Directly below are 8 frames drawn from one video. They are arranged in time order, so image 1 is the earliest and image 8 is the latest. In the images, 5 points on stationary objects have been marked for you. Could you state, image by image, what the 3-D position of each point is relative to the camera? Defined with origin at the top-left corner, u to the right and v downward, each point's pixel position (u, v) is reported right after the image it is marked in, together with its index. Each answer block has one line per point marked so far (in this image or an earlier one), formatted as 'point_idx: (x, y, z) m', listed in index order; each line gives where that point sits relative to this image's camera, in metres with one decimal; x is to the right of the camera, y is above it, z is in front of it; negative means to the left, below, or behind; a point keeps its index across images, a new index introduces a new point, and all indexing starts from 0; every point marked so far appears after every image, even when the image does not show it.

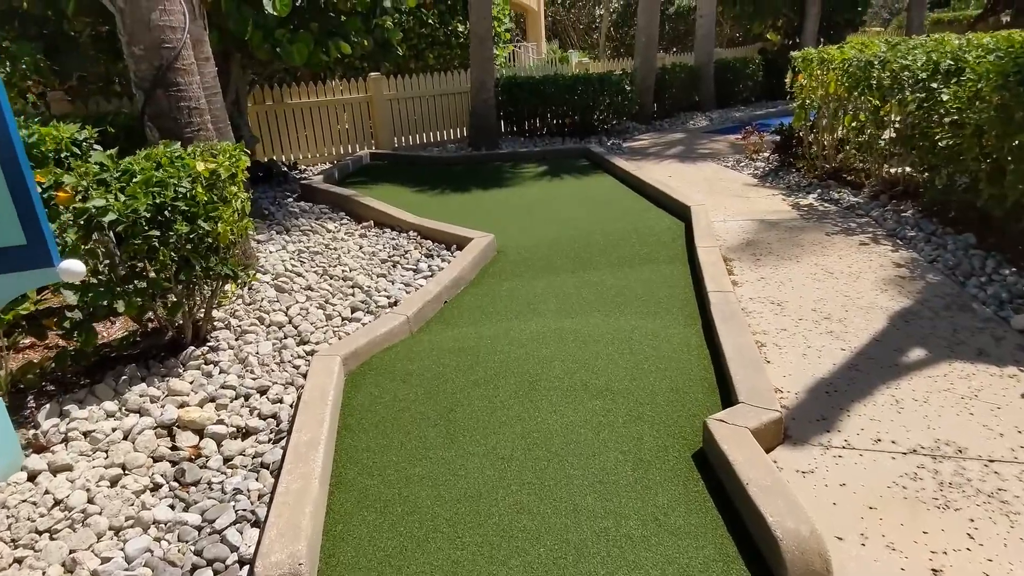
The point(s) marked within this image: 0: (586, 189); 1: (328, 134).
0: (+0.9, +1.2, +7.5) m
1: (-3.0, +2.5, +10.0) m
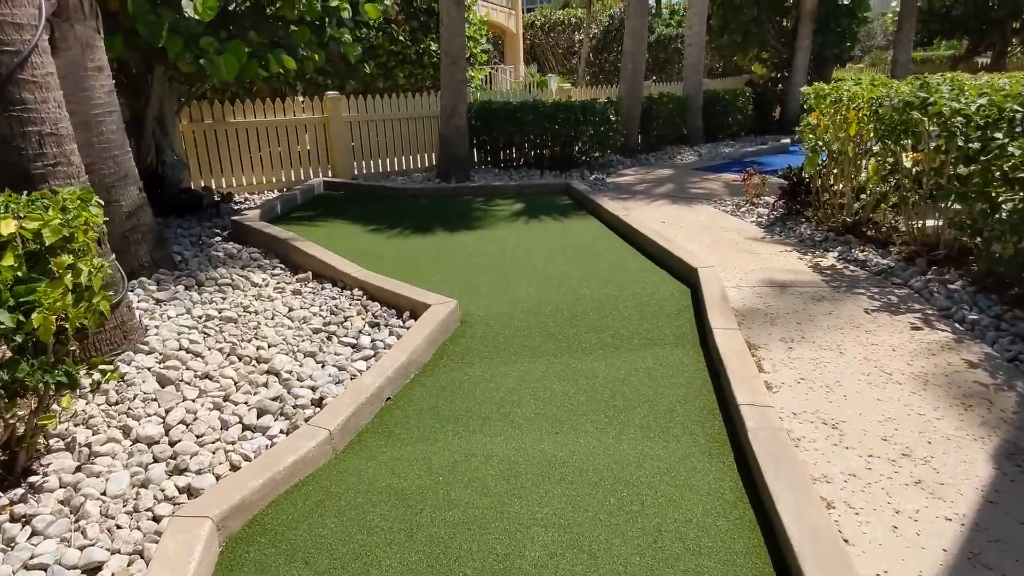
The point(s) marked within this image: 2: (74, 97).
0: (+0.6, +0.6, +6.5) m
1: (-3.4, +1.8, +8.8) m
2: (-3.0, +1.3, +4.3) m
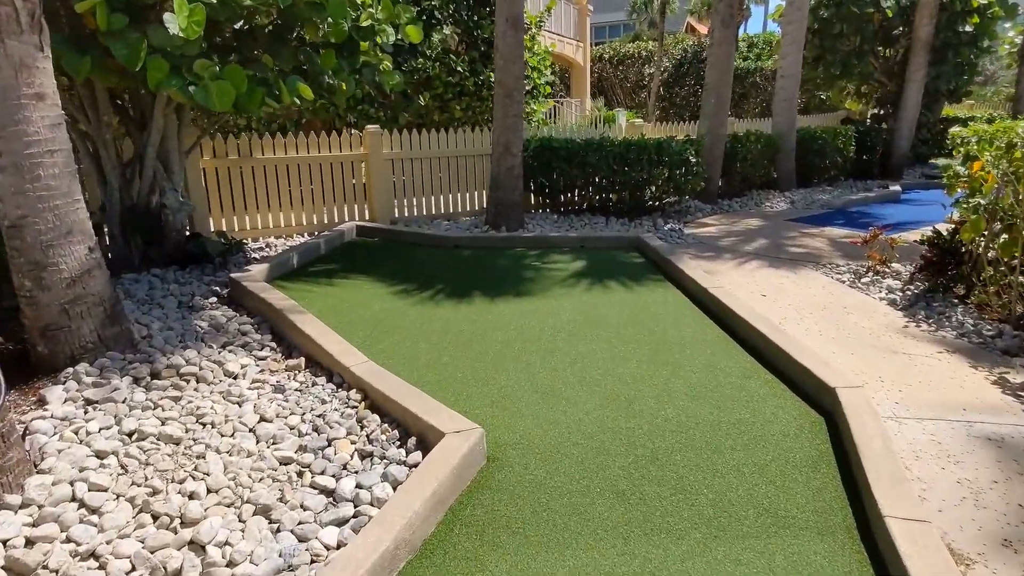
0: (+1.1, -0.2, +5.1) m
1: (-2.6, +1.1, +7.9) m
2: (-2.7, +0.8, +3.3) m
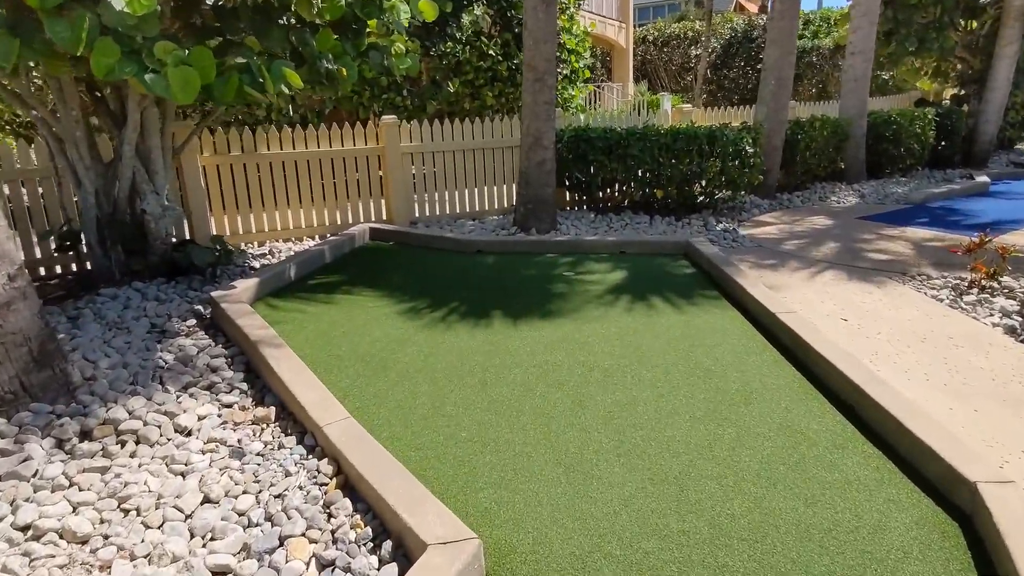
0: (+1.2, -0.3, +4.2) m
1: (-2.3, +1.0, +7.1) m
2: (-2.7, +0.7, +2.6) m
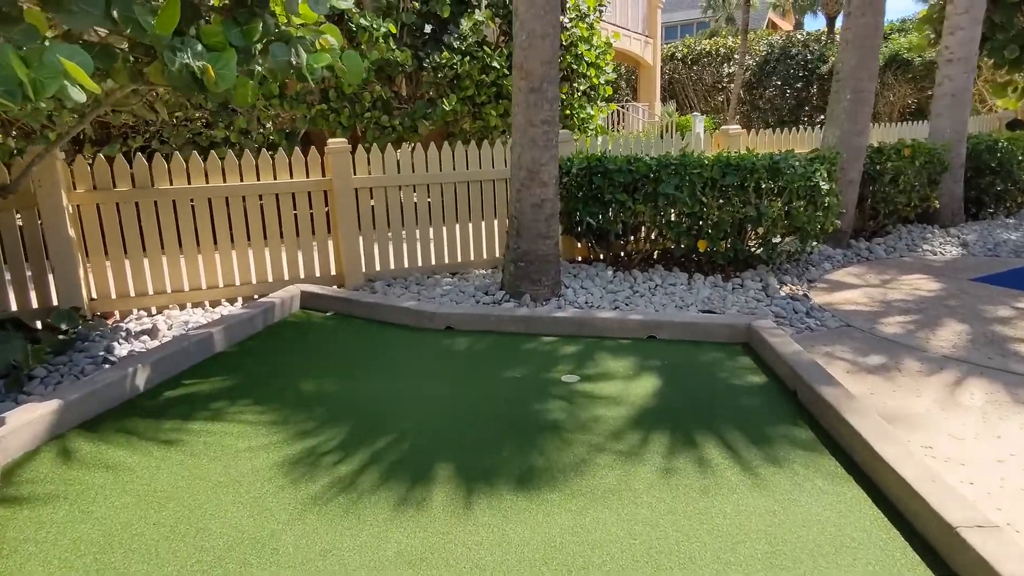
0: (+1.0, -1.0, +2.2) m
1: (-2.4, +0.3, +5.3) m
2: (-2.9, +0.1, +0.8) m
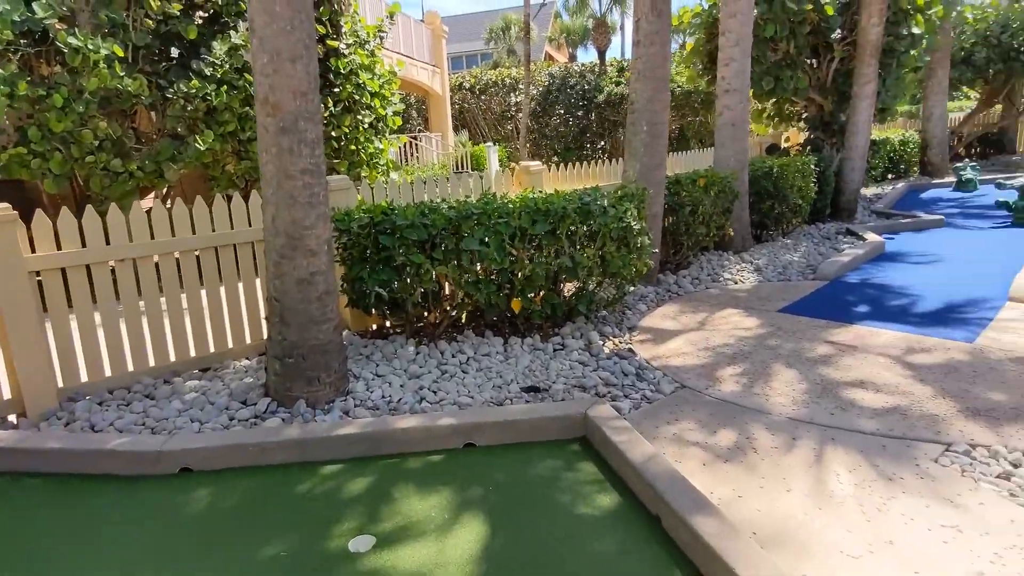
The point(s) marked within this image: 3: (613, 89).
0: (+0.5, -1.4, +1.3) m
1: (-3.8, -0.5, +3.3) m
2: (-3.0, -0.6, -1.2) m
3: (+3.2, +5.8, +17.8) m
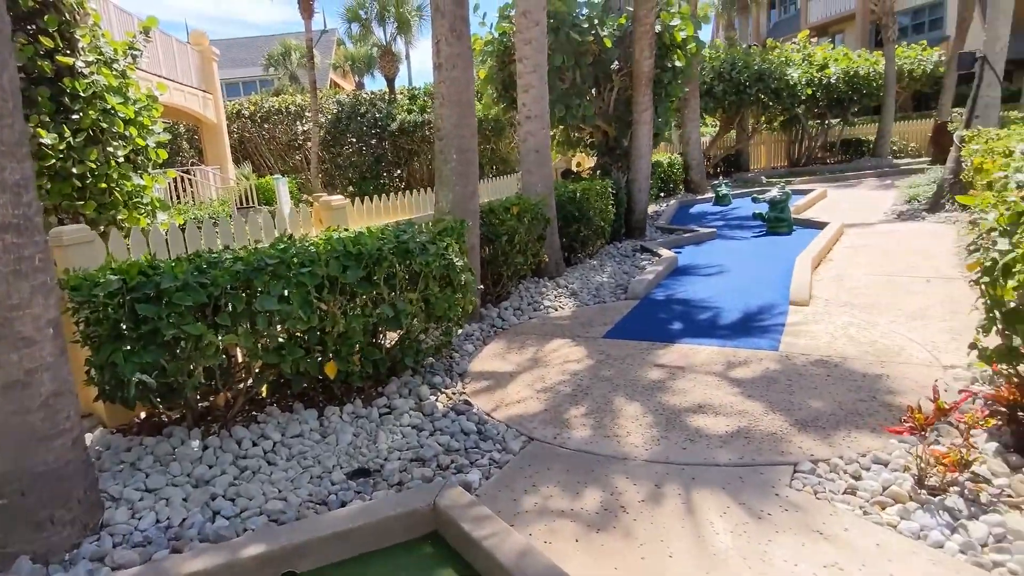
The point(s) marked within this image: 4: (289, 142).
0: (+0.4, -1.5, +0.8) m
1: (-4.3, -1.2, +1.5) m
2: (-2.2, -0.9, -2.6) m
3: (-2.8, +5.0, +17.6) m
4: (-6.9, +4.6, +19.6) m
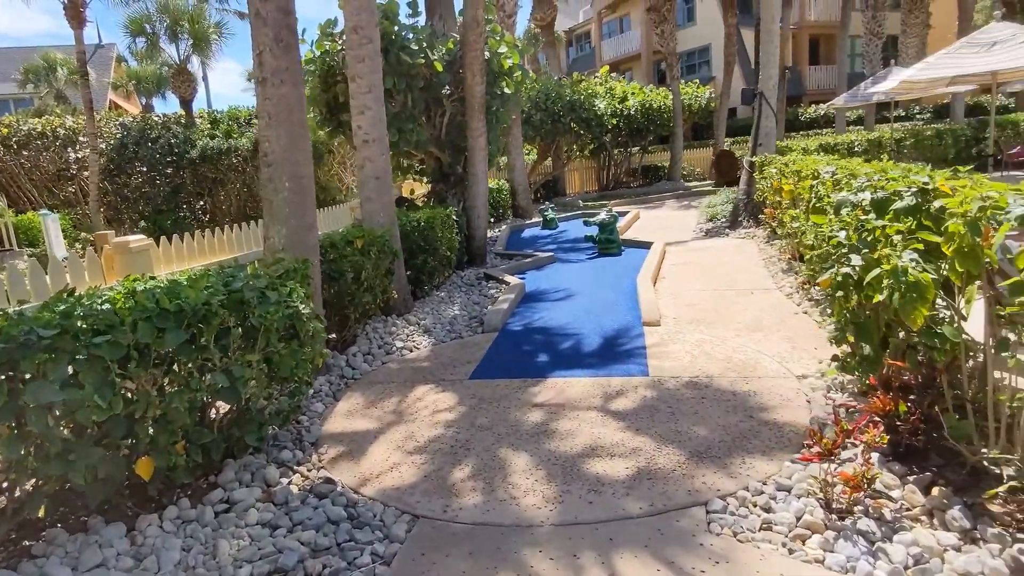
0: (+0.7, -1.6, +0.4) m
1: (-4.1, -1.6, -0.3) m
2: (-1.0, -0.9, -3.6) m
3: (-7.5, +3.8, +15.8) m
4: (-12.0, +3.1, +16.6) m
